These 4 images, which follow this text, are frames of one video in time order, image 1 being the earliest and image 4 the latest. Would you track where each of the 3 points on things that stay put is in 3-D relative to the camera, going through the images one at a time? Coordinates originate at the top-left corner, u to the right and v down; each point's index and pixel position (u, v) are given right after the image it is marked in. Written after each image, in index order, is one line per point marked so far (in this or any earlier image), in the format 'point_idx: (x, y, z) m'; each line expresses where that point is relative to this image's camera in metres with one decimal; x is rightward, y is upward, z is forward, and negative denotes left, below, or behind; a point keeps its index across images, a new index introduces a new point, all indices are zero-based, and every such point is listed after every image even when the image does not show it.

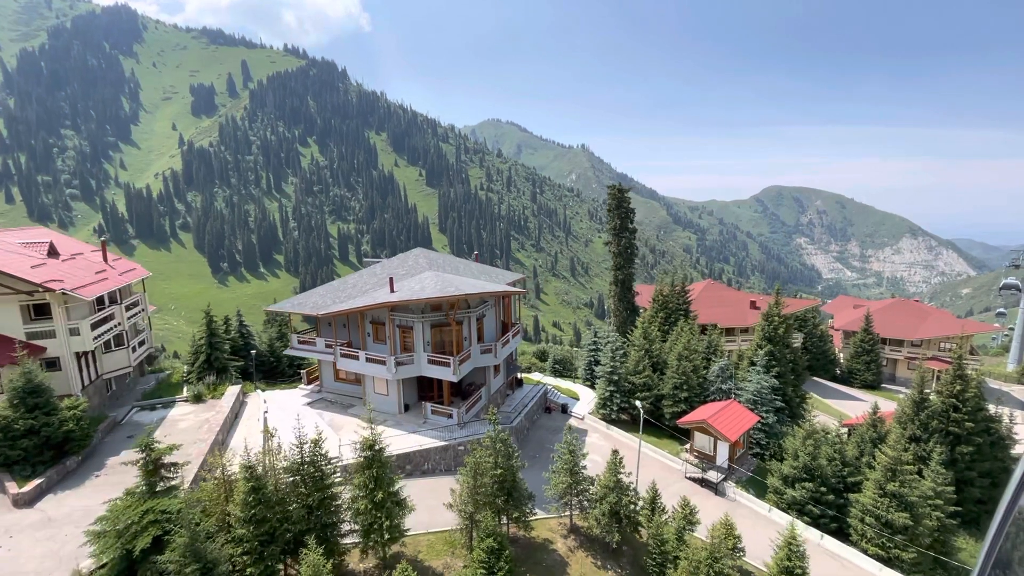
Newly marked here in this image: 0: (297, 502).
0: (-7.8, -7.8, +17.6) m
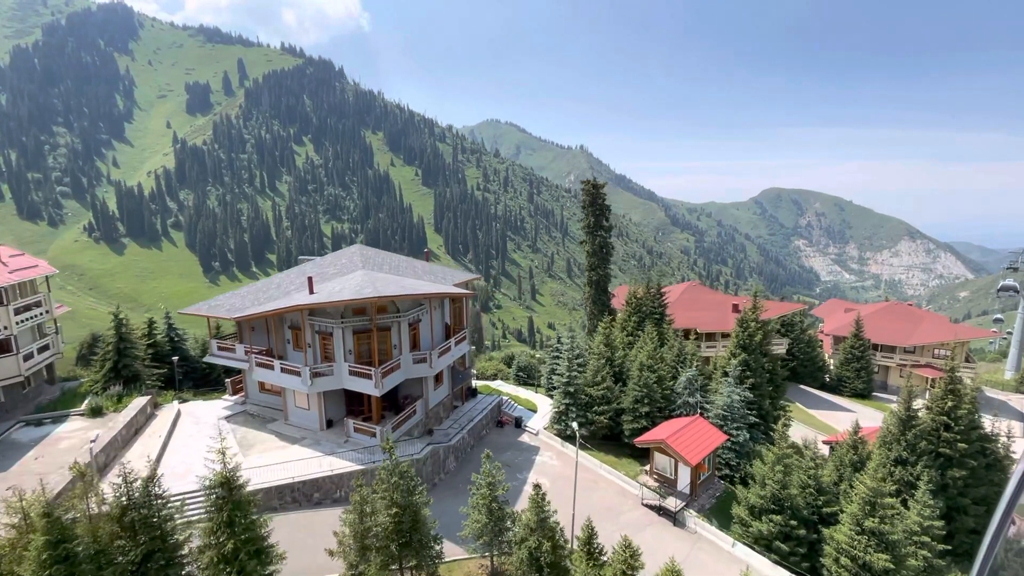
0: (-11.4, -7.8, +14.1) m
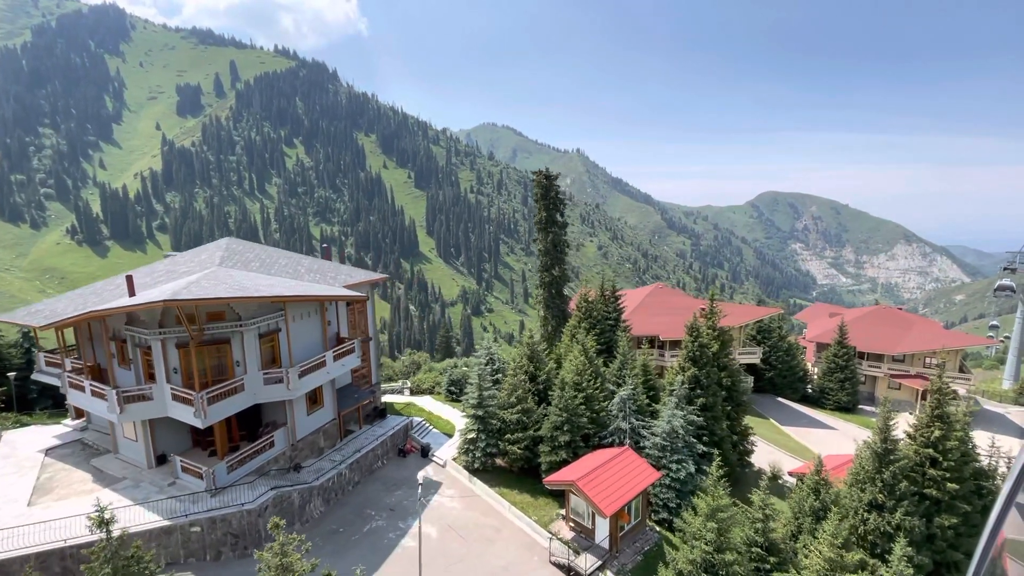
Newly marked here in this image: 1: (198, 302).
0: (-17.0, -7.8, +8.4) m
1: (-12.8, -0.6, +19.8) m
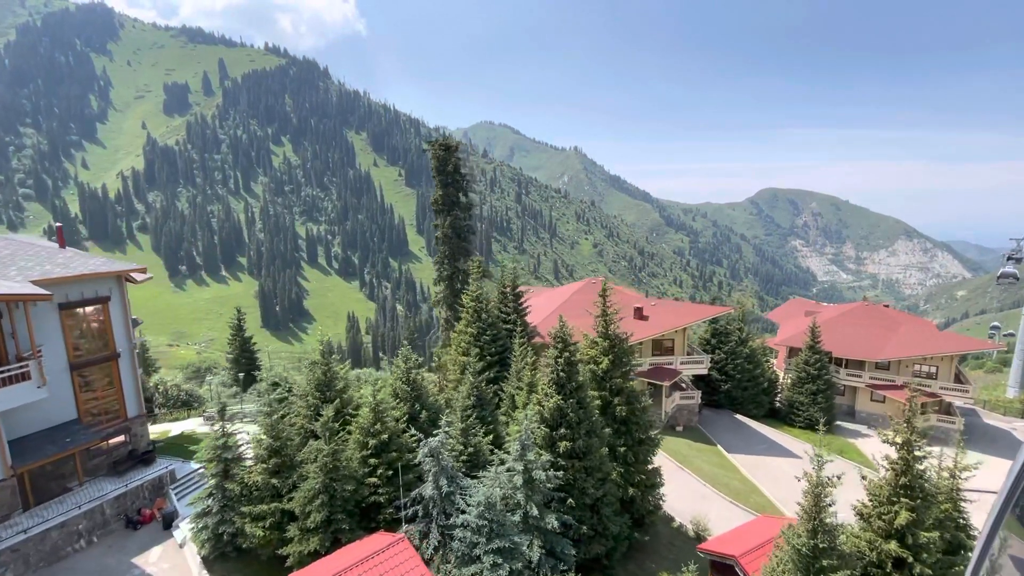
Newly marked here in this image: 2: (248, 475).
0: (-26.0, -7.6, -0.7) m
1: (-21.8, -0.4, +10.7) m
2: (-9.4, -6.7, +17.6) m
